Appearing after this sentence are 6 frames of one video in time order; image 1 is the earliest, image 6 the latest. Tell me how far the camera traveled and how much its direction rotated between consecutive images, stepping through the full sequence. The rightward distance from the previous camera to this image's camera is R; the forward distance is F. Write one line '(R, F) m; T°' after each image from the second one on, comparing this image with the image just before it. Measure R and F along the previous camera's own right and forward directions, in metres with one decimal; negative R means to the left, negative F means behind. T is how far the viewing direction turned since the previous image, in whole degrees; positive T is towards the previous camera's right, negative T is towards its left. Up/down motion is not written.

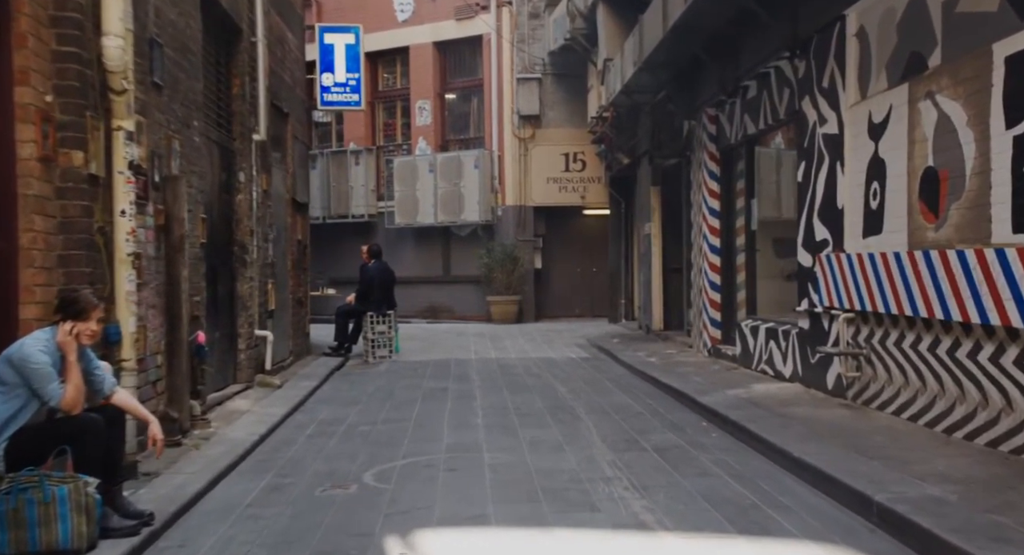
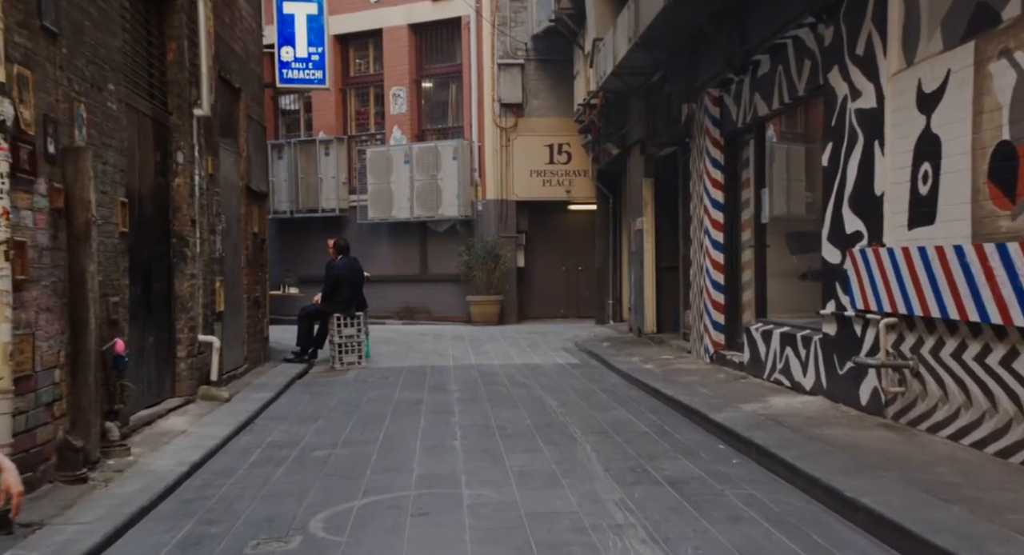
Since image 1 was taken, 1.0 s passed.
(0.0, +1.2) m; +1°
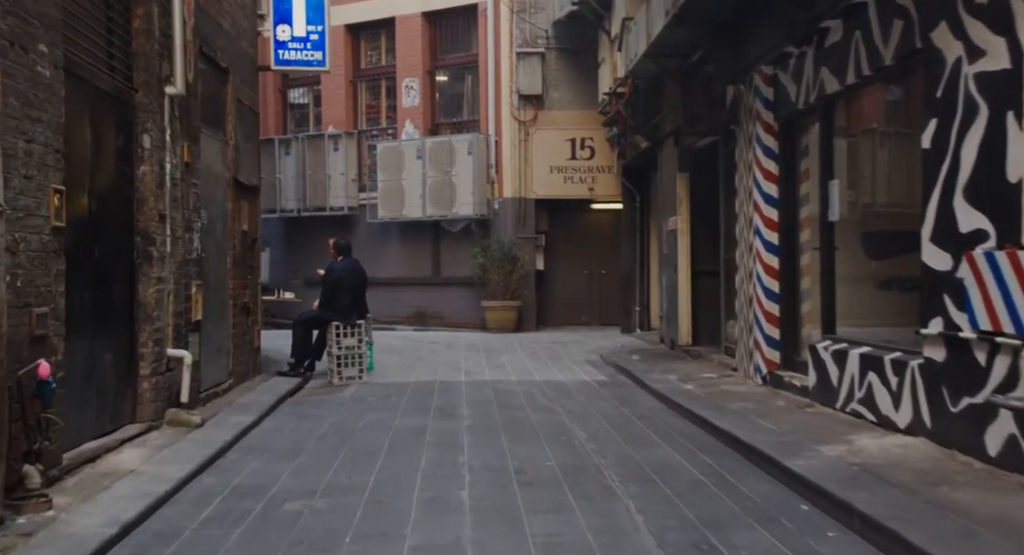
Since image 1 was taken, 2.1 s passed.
(0.0, +1.5) m; -1°
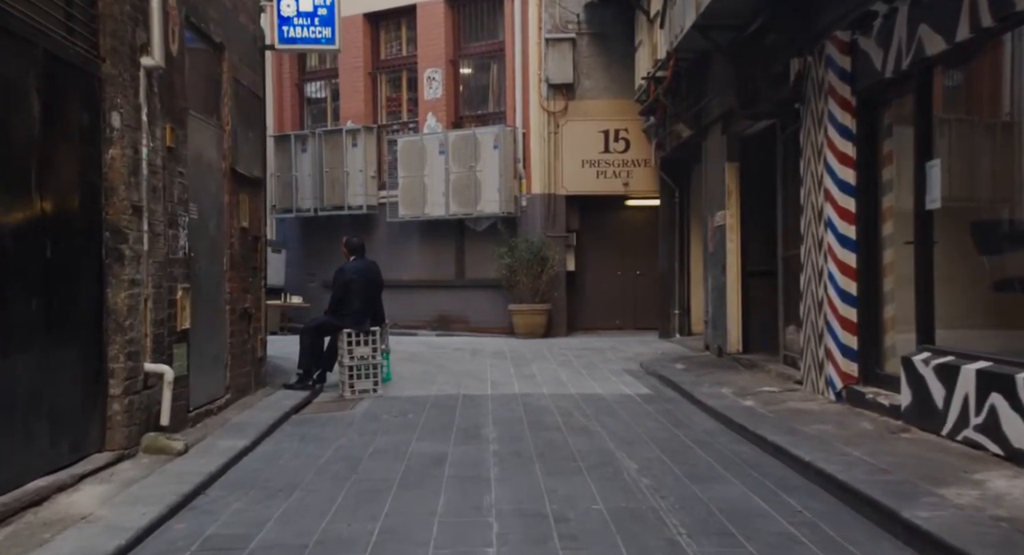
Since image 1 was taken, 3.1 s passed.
(-0.1, +1.3) m; -2°
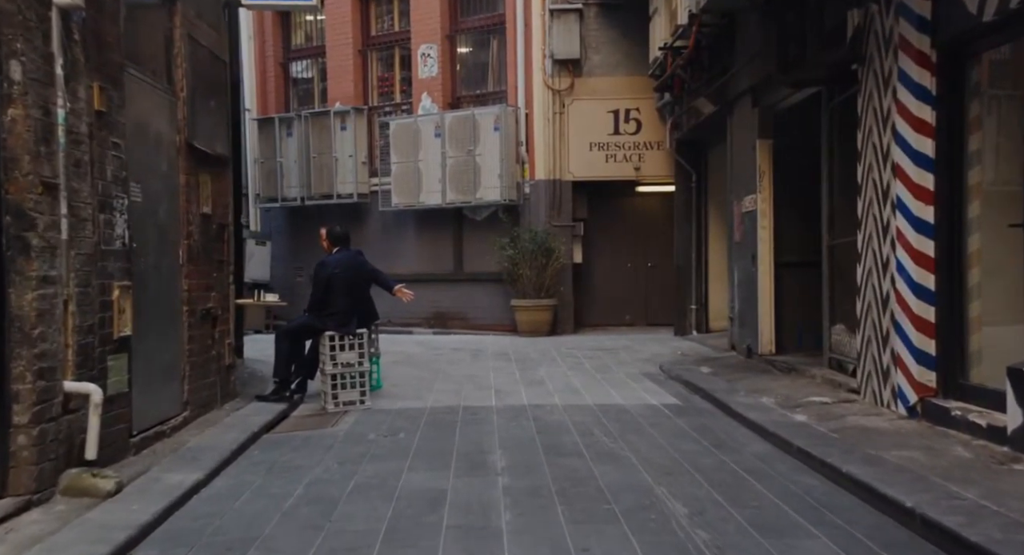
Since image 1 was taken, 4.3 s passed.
(-0.1, +1.4) m; 0°
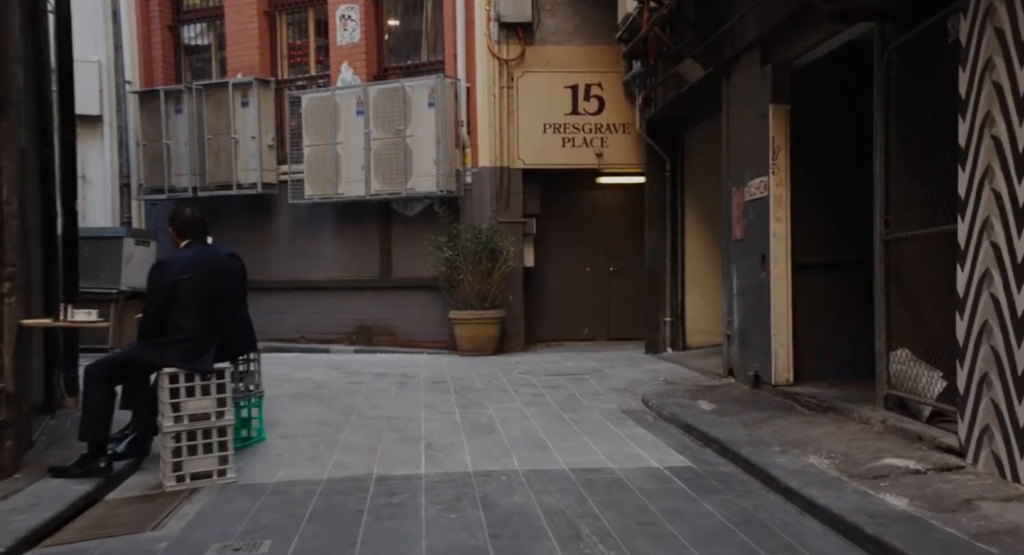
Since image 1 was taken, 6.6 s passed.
(0.0, +3.0) m; +4°
